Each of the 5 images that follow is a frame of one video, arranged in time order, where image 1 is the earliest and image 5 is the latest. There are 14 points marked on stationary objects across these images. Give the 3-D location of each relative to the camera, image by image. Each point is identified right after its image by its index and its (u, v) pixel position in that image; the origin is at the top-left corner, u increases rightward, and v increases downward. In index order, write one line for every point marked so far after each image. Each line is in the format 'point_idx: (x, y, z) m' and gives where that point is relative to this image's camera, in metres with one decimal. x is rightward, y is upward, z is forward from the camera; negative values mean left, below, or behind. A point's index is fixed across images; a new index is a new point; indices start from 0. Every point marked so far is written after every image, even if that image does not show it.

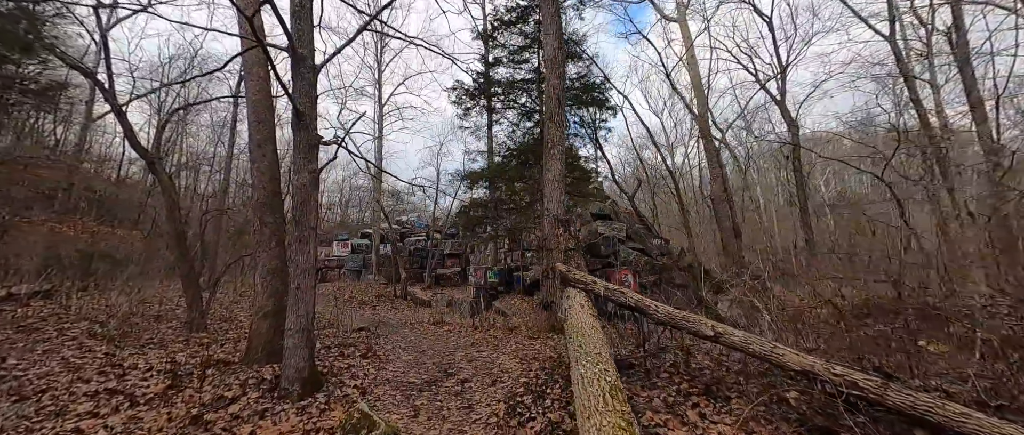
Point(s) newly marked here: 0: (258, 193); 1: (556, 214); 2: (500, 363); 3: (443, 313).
0: (-3.3, +0.3, +4.8) m
1: (+0.9, +0.1, +7.3) m
2: (-0.1, -2.0, +5.0) m
3: (-2.2, -3.1, +12.0) m
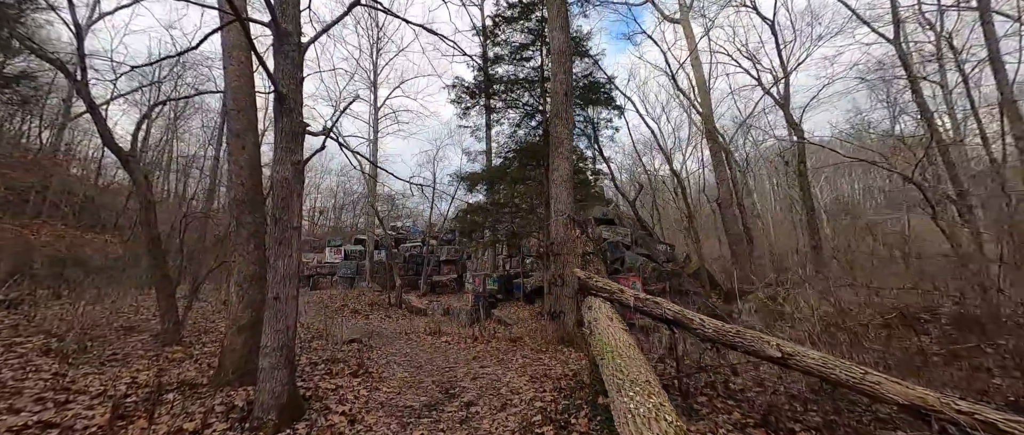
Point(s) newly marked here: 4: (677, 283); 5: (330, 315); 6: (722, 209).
0: (-3.2, +0.3, +4.2) m
1: (+1.0, 0.0, +6.8) m
2: (0.0, -2.0, +4.5) m
3: (-2.2, -3.3, +11.4) m
4: (+4.8, -1.9, +10.6) m
5: (-5.9, -3.2, +12.0) m
6: (+7.2, +0.3, +12.6) m
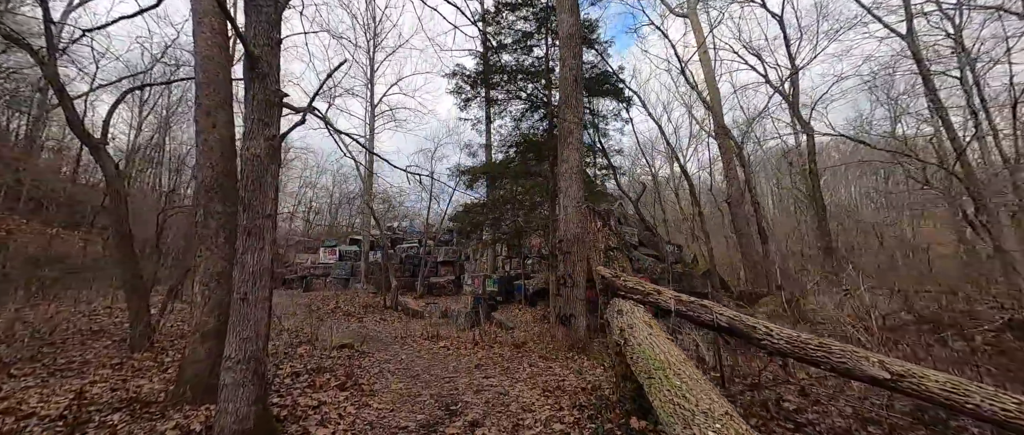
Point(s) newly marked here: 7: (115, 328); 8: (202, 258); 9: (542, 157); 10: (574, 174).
0: (-3.1, +0.4, +3.7) m
1: (+1.1, +0.1, +6.3) m
2: (+0.1, -1.9, +3.9) m
3: (-2.2, -3.2, +10.9) m
4: (+4.8, -1.8, +10.1) m
5: (-5.8, -3.1, +11.3) m
6: (+7.2, +0.3, +12.1) m
7: (-7.2, -2.0, +6.7) m
8: (-2.9, -0.4, +3.5) m
9: (+0.8, +1.6, +10.0) m
10: (+1.1, +0.8, +6.5) m
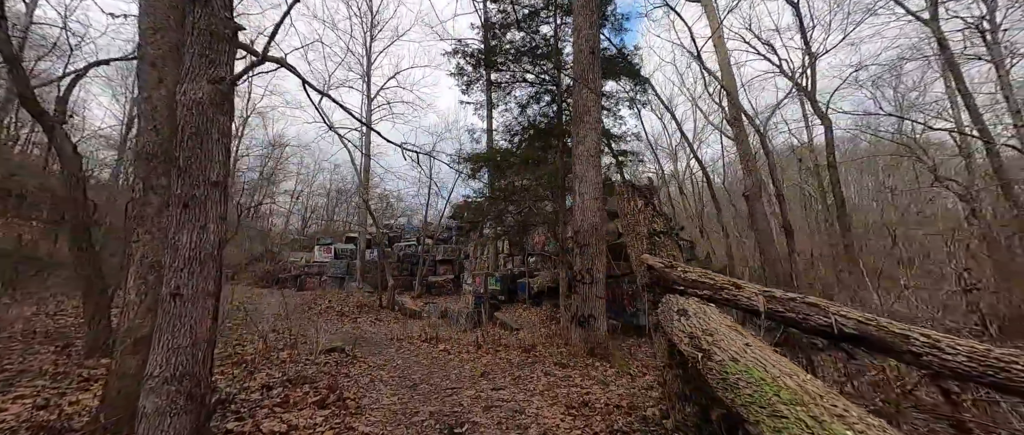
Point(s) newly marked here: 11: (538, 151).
0: (-2.9, +0.6, +2.9) m
1: (+1.2, +0.3, +5.6) m
2: (+0.2, -1.7, +3.2) m
3: (-2.0, -3.0, +10.1) m
4: (+4.9, -1.7, +9.4) m
5: (-5.7, -2.9, +10.6) m
6: (+7.3, +0.5, +11.4) m
7: (-7.0, -1.8, +5.9) m
8: (-2.7, -0.2, +2.7) m
9: (+1.0, +1.8, +9.2) m
10: (+1.2, +1.0, +5.8) m
11: (+0.7, +1.7, +9.1) m
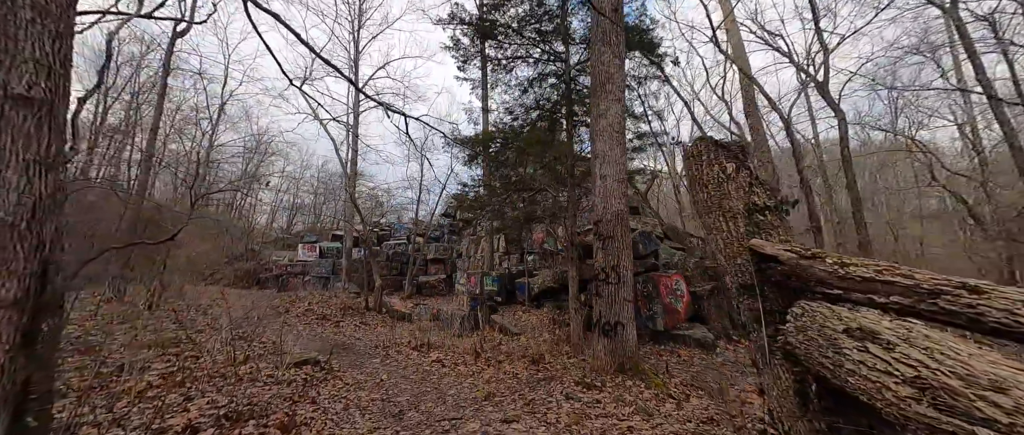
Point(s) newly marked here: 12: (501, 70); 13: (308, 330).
0: (-2.7, +0.8, +1.9) m
1: (+1.3, +0.4, +4.6) m
2: (+0.4, -1.6, +2.2) m
3: (-2.1, -2.8, +9.1) m
4: (+5.0, -1.5, +8.5) m
5: (-5.7, -2.7, +9.5) m
6: (+7.3, +0.6, +10.6) m
7: (-6.9, -1.6, +4.8) m
8: (-2.6, 0.0, +1.7) m
9: (+1.0, +2.0, +8.3) m
10: (+1.3, +1.1, +4.8) m
11: (+0.7, +1.8, +8.2) m
12: (-0.3, +3.4, +8.6) m
13: (-5.1, -2.8, +9.1) m
